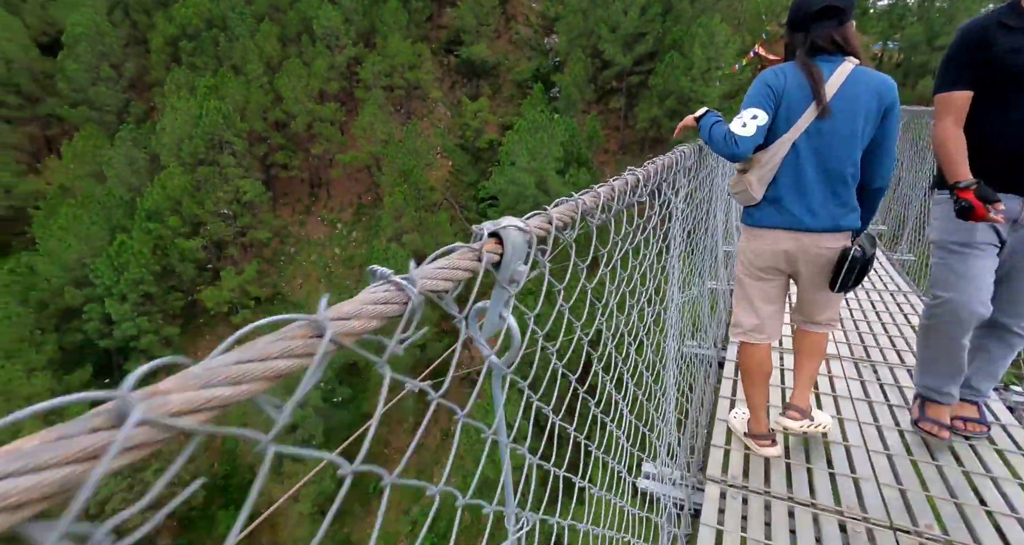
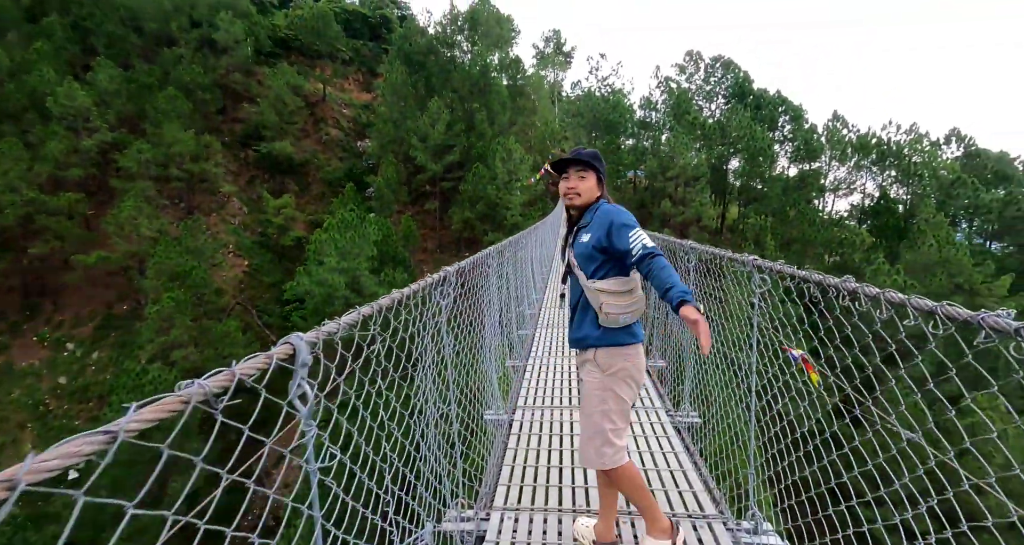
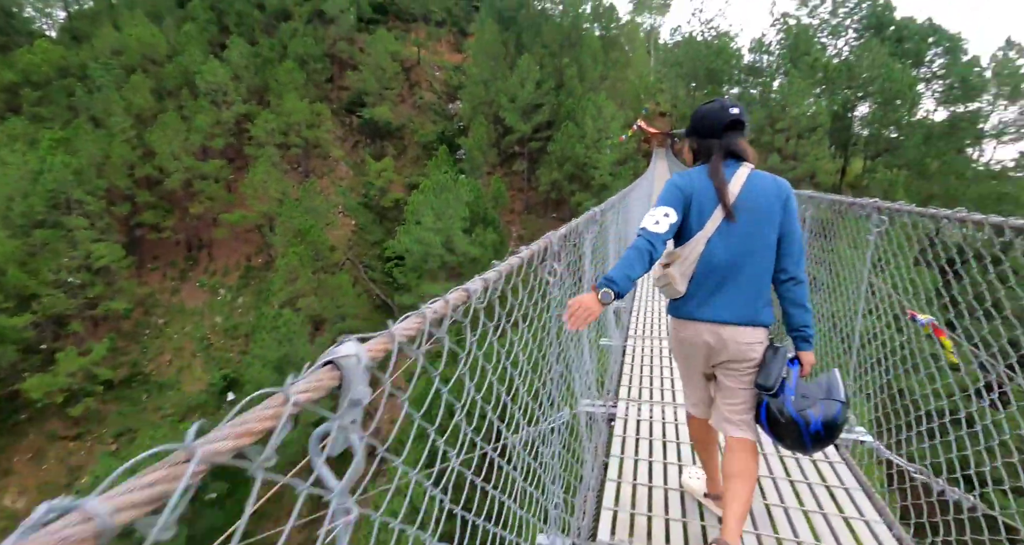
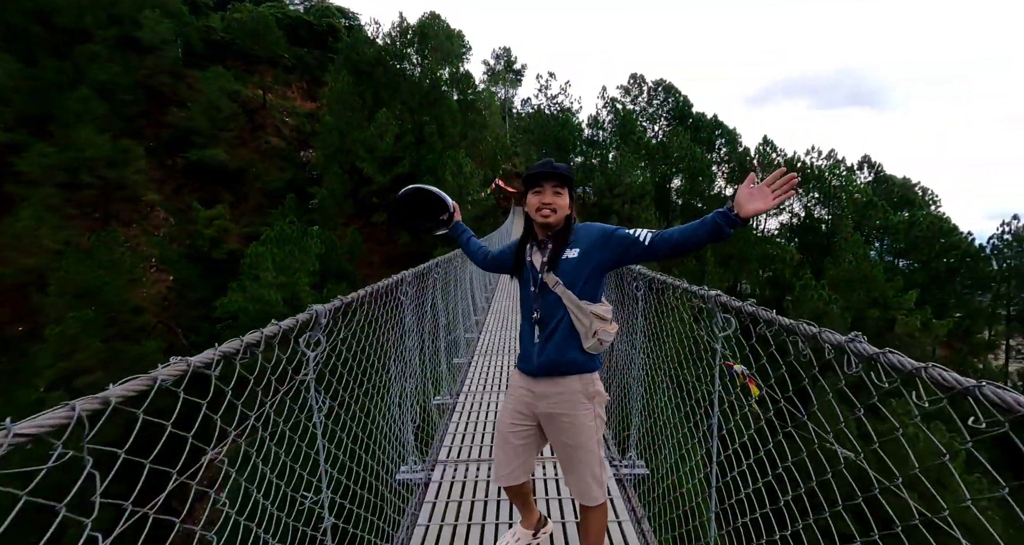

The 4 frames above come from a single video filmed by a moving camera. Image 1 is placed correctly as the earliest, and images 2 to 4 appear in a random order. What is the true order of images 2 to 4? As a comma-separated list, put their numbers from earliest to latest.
3, 2, 4
